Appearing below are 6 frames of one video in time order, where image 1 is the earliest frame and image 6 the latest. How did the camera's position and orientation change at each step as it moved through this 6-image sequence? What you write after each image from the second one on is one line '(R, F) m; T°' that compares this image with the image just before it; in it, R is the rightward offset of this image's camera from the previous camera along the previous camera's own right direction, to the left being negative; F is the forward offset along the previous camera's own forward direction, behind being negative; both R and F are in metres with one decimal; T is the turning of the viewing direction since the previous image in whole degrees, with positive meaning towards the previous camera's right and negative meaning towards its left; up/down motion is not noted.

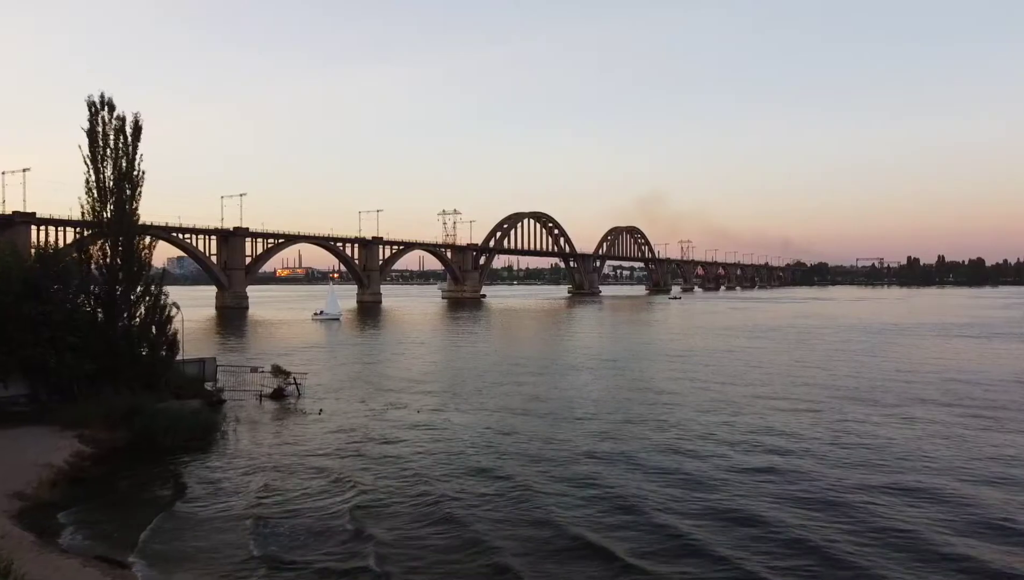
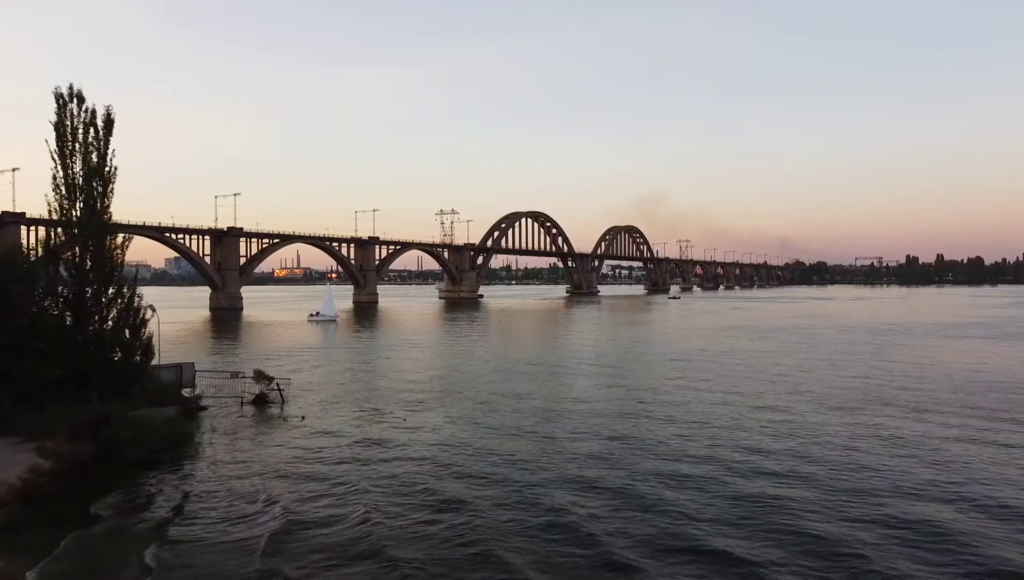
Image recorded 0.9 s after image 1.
(+0.2, +0.8) m; 0°
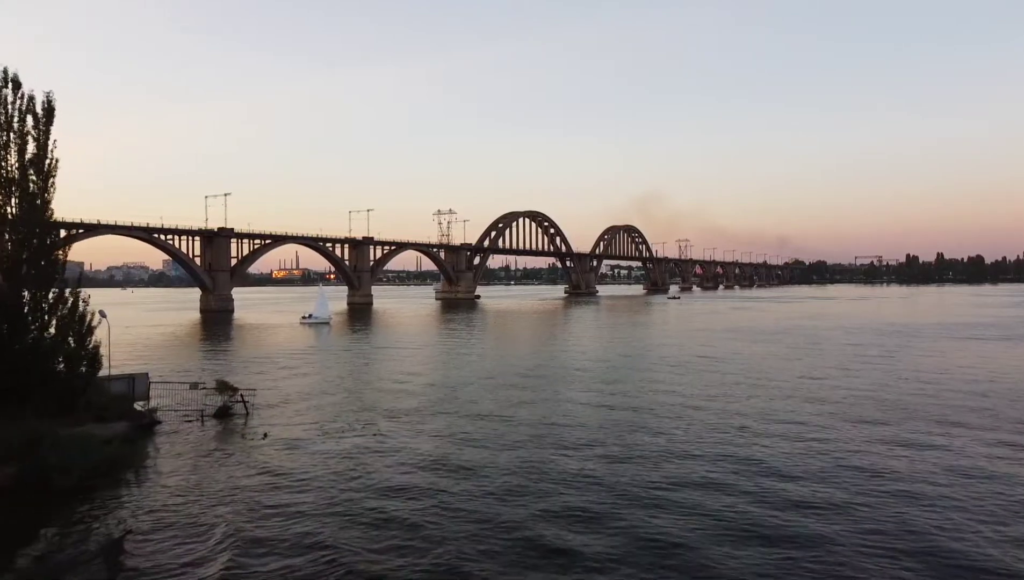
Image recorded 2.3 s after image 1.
(+0.3, +1.4) m; 0°
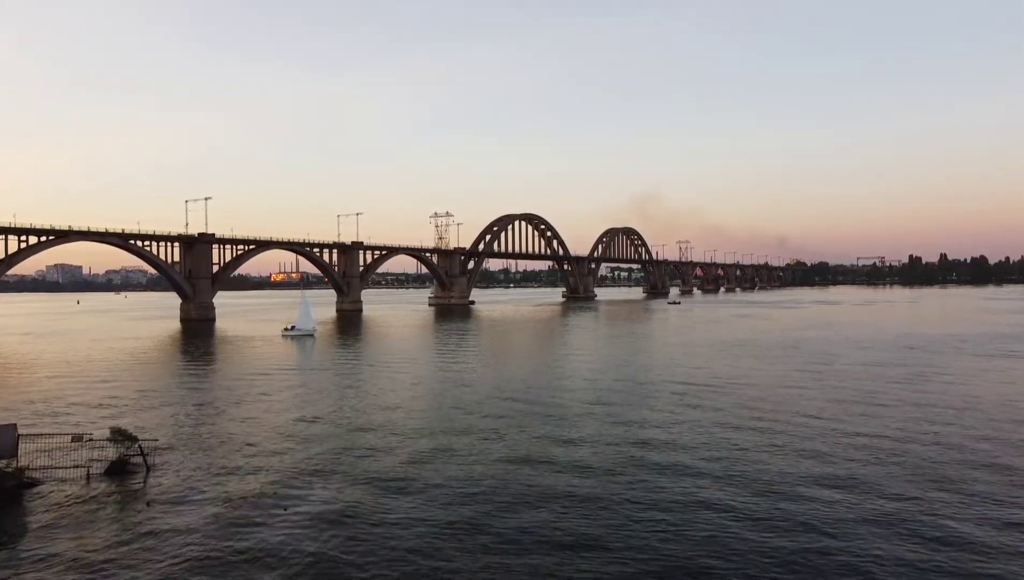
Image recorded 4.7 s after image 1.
(+0.8, +2.9) m; 0°
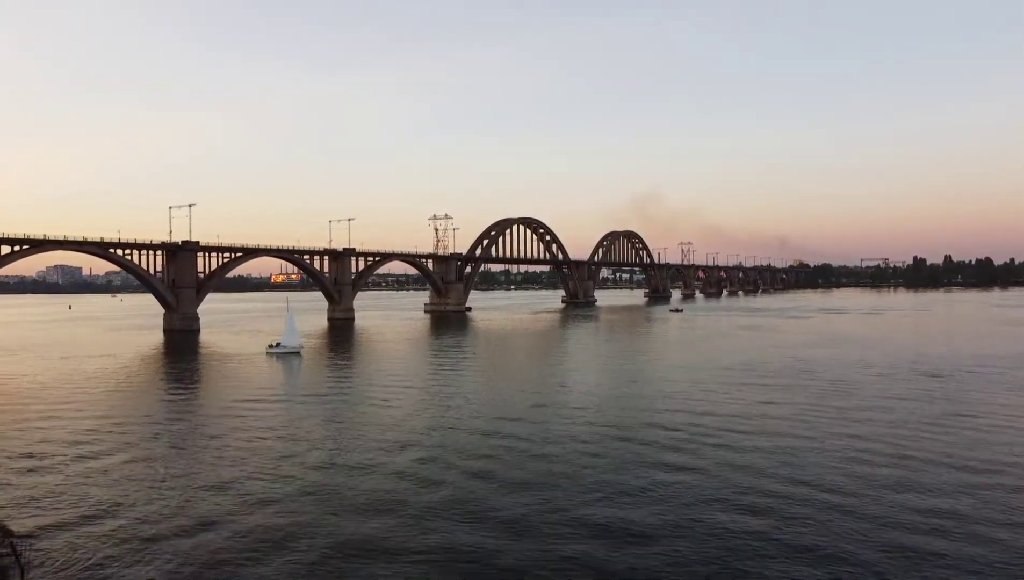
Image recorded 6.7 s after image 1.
(+0.4, +2.8) m; 0°
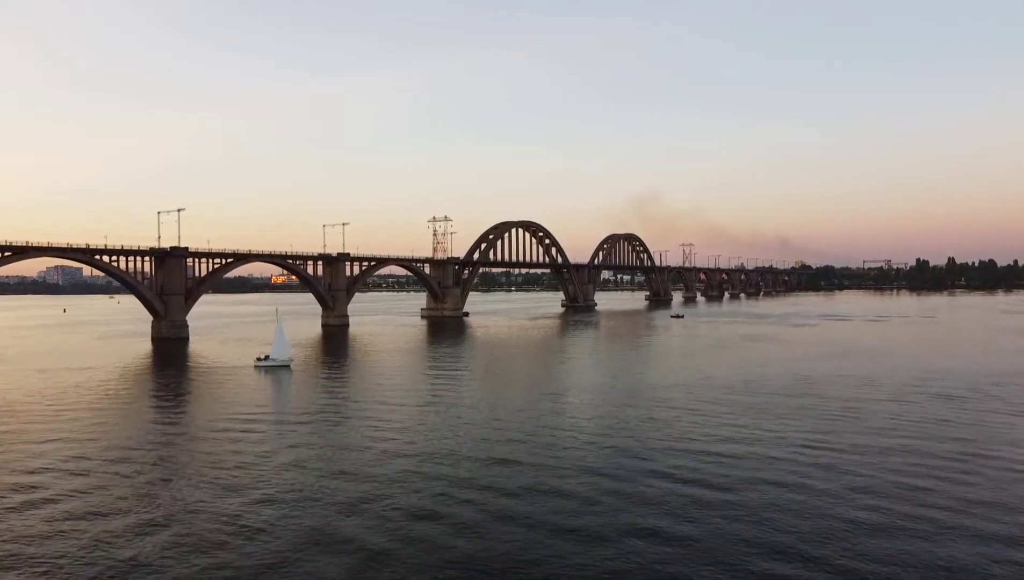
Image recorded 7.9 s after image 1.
(+0.3, +1.8) m; 0°
